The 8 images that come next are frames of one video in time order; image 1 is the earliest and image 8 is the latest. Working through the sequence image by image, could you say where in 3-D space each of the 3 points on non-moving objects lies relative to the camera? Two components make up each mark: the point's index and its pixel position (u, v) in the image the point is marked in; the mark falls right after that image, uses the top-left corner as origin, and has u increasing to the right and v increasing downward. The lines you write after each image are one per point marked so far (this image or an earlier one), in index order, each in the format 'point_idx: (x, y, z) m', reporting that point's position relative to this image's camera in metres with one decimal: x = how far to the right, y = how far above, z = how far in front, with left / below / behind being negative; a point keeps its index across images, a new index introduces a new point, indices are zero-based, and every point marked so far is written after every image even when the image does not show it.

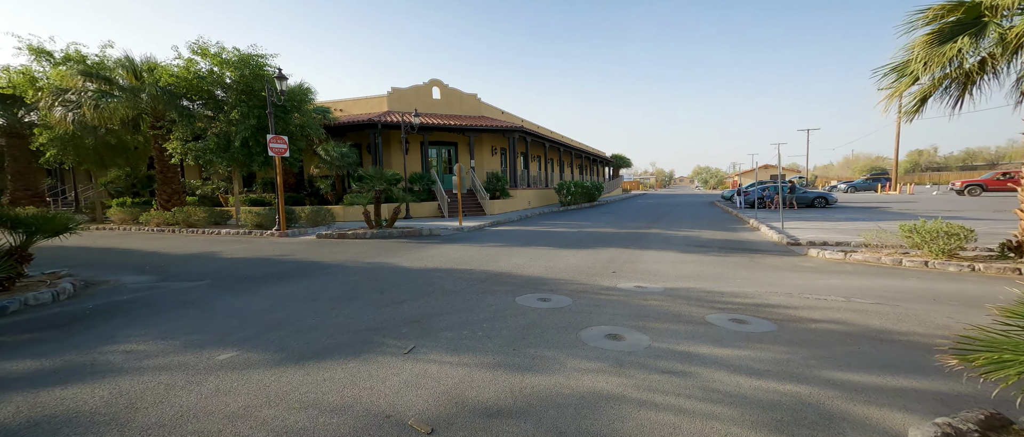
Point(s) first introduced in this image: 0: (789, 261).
0: (+4.9, -0.7, +8.0) m
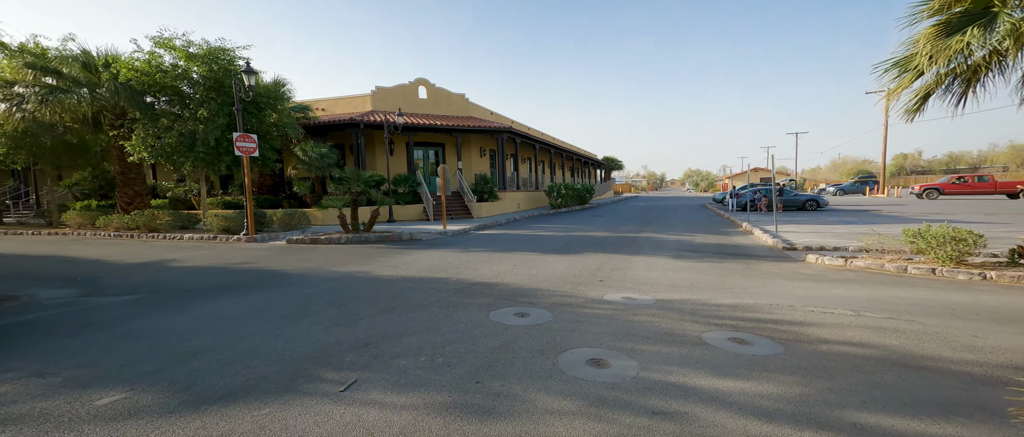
0: (+4.6, -0.8, +7.5) m
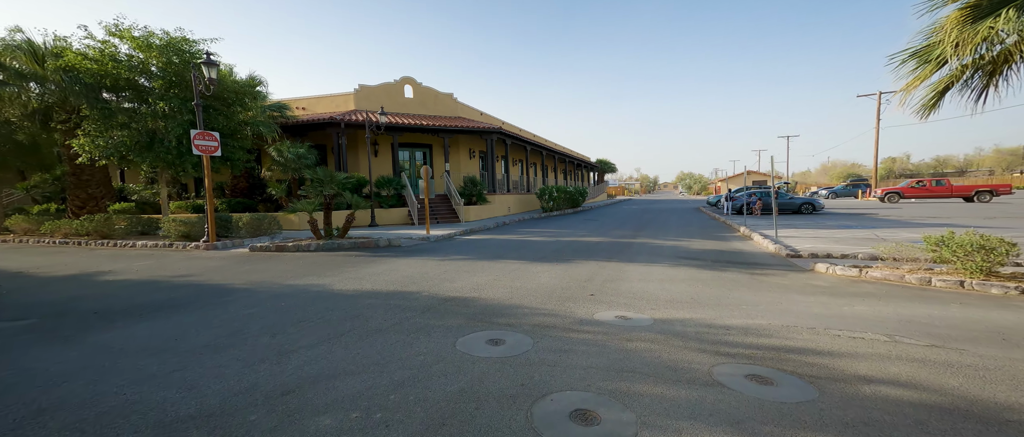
0: (+4.3, -0.9, +6.8) m
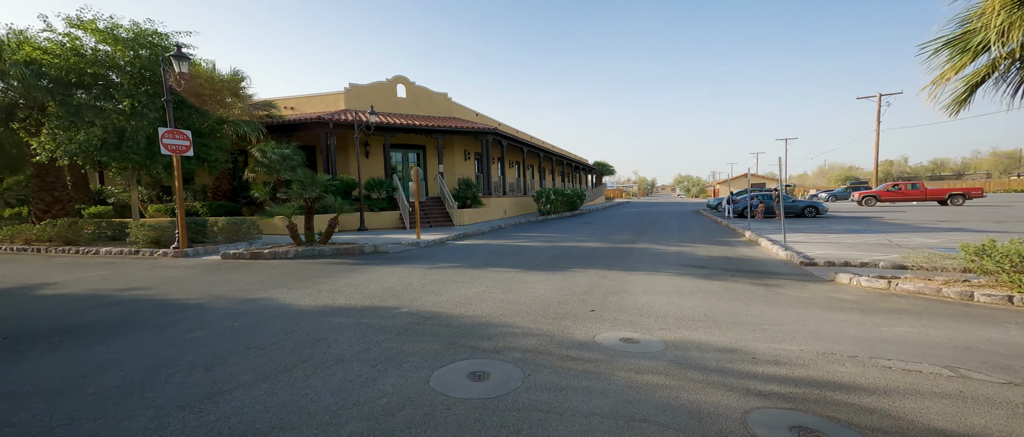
0: (+4.1, -1.0, +6.1) m
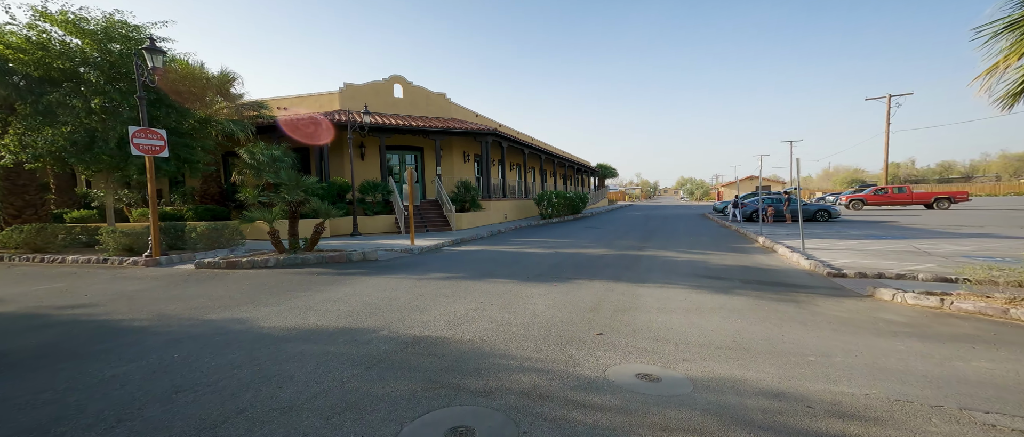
0: (+4.1, -1.1, +5.3) m
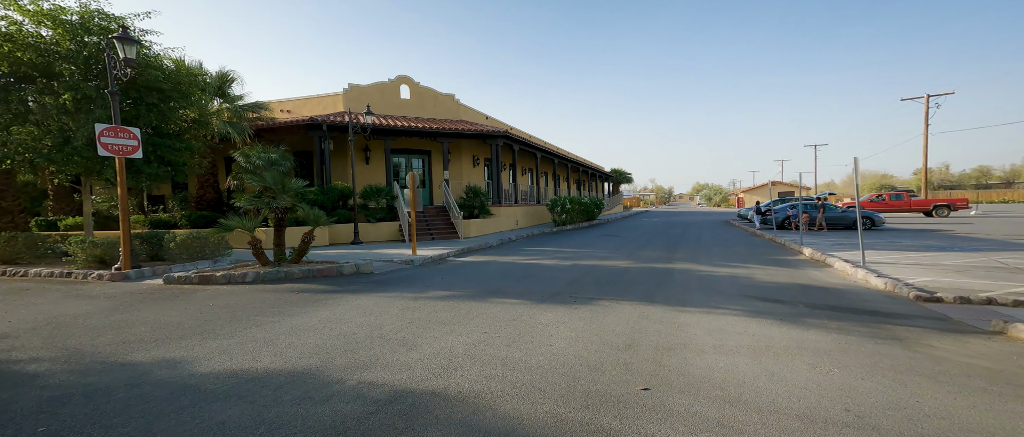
0: (+4.2, -1.2, +3.9) m
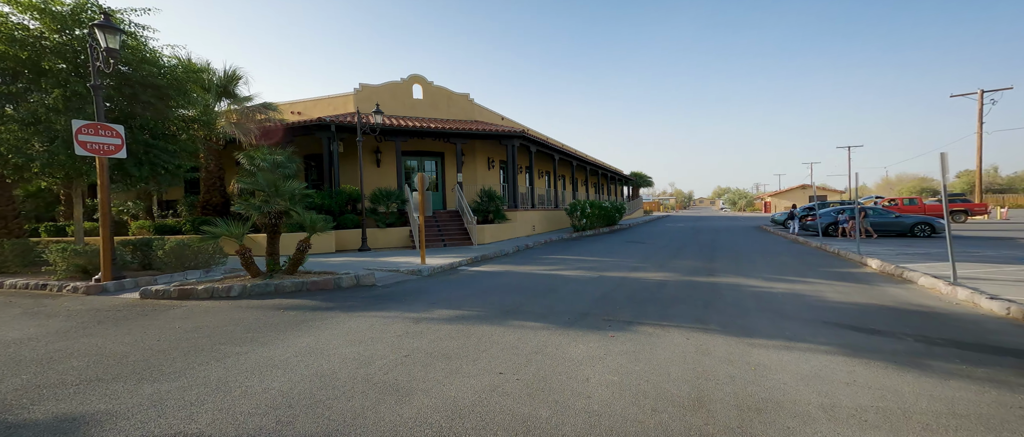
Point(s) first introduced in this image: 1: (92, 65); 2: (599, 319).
0: (+4.3, -1.2, +2.6) m
1: (-7.9, +2.9, +8.5) m
2: (+1.1, -1.3, +5.9) m
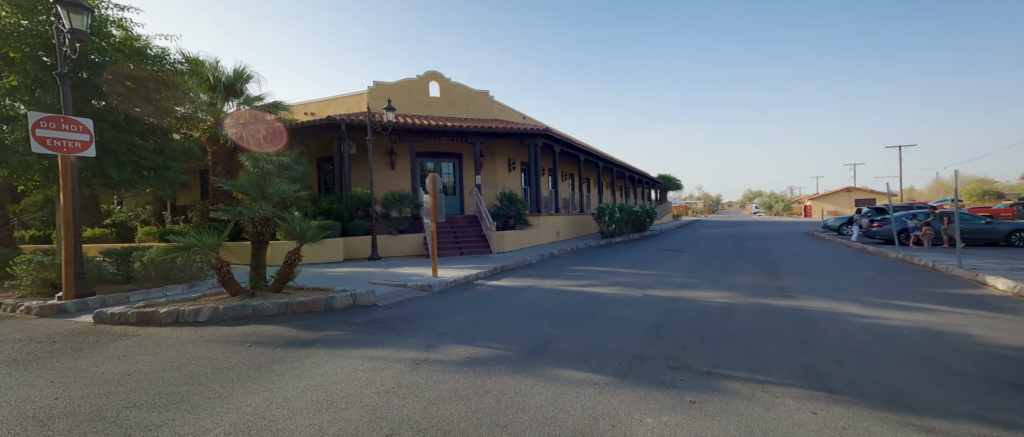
0: (+4.5, -1.3, +0.9) m
1: (-7.5, +2.8, +7.4) m
2: (+1.4, -1.4, +4.3) m
